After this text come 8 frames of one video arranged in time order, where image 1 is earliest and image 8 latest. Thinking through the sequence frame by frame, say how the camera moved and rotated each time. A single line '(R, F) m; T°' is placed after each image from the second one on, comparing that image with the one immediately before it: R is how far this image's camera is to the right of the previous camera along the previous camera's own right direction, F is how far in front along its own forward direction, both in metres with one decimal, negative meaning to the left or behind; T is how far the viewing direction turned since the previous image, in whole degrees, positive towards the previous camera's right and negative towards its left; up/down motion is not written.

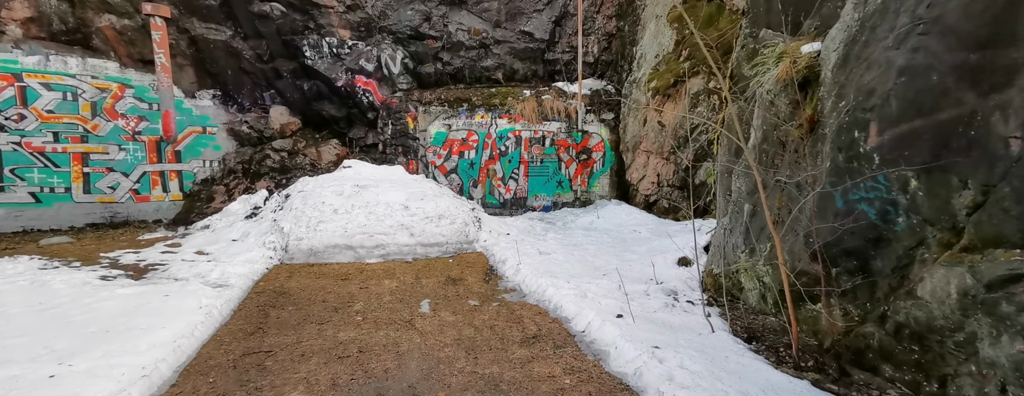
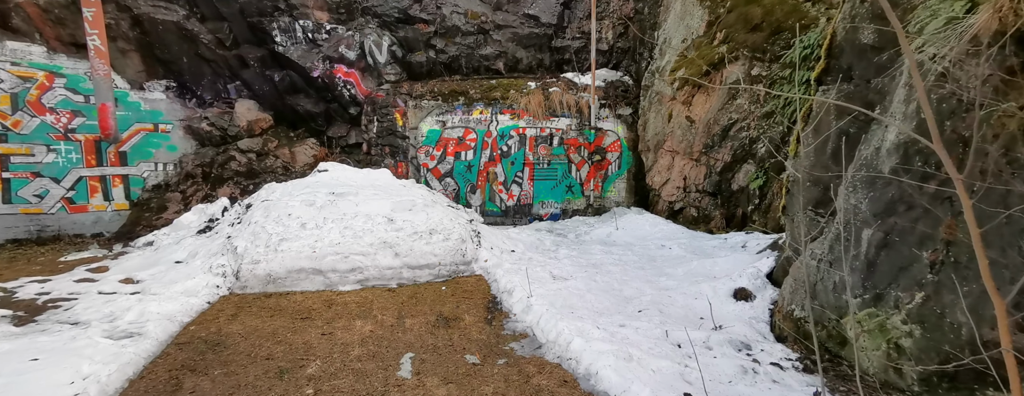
(-0.1, +1.2) m; 0°
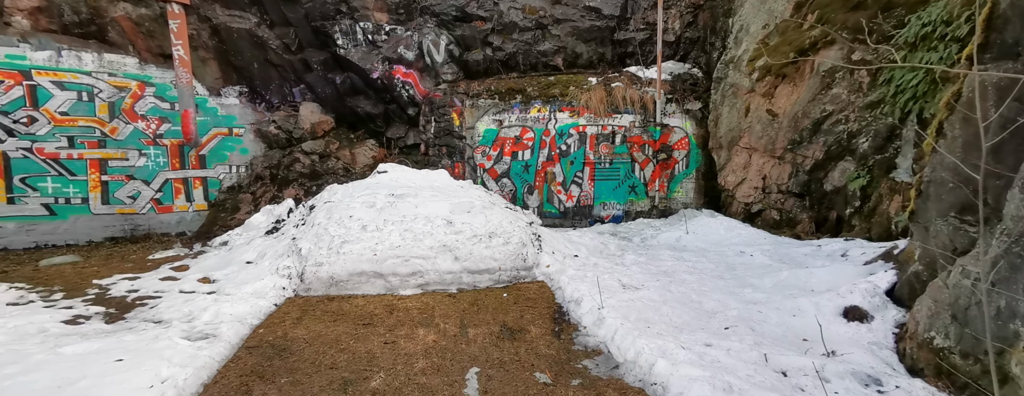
(-0.2, +0.3) m; -7°
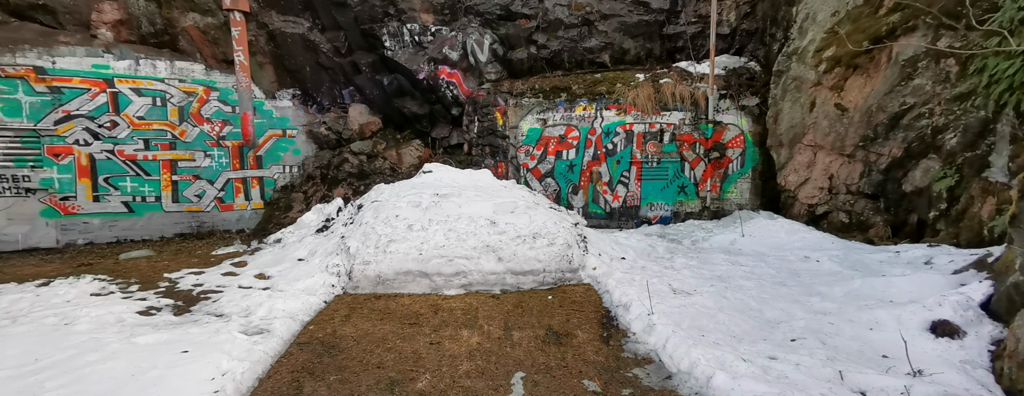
(-0.1, +0.1) m; -5°
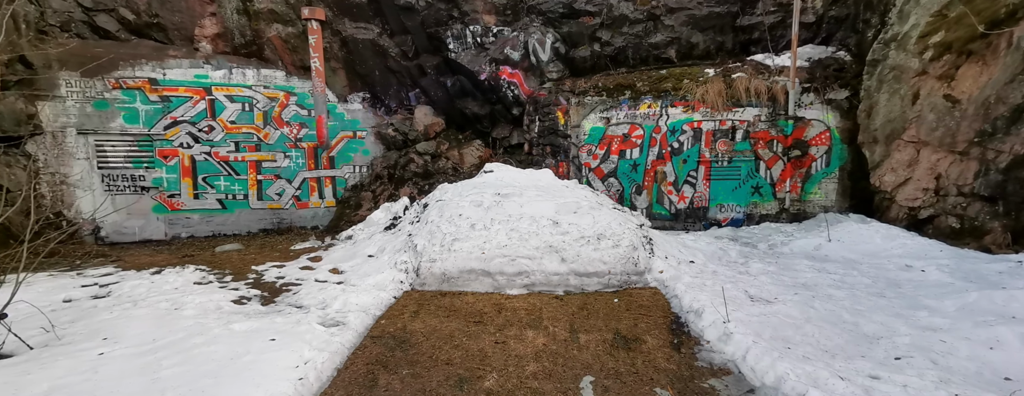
(-0.2, 0.0) m; -7°
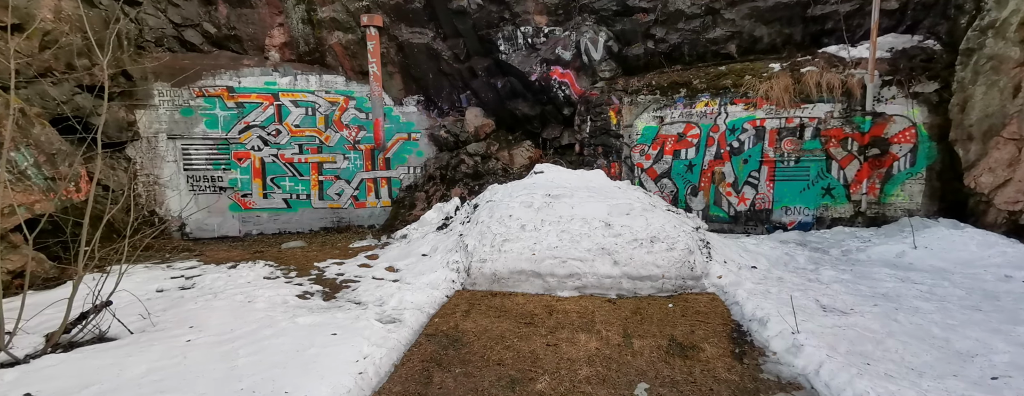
(-0.1, 0.0) m; -6°
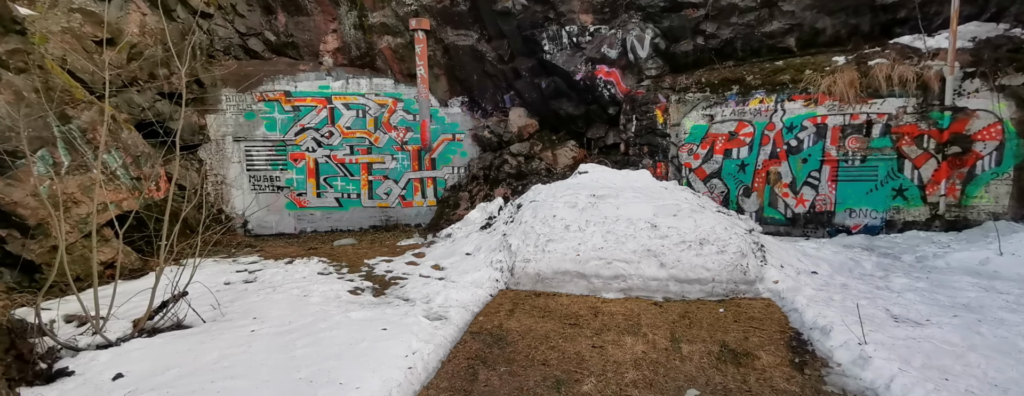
(-0.1, 0.0) m; -5°
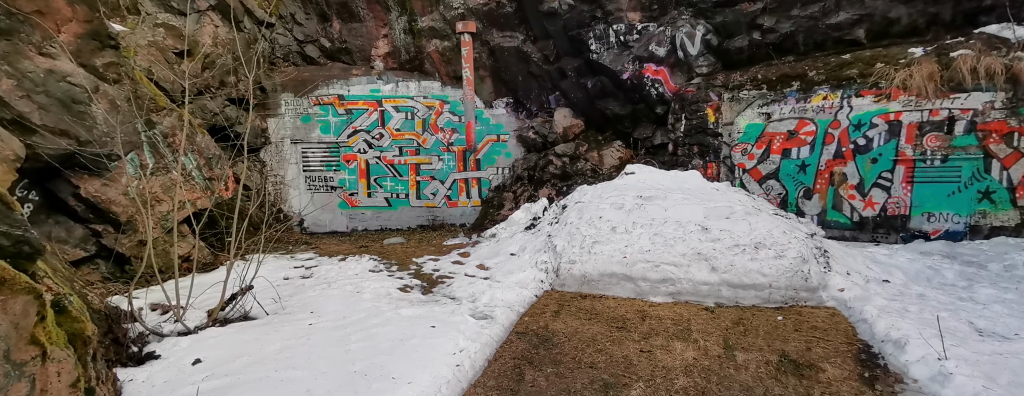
(-0.2, 0.0) m; -5°
